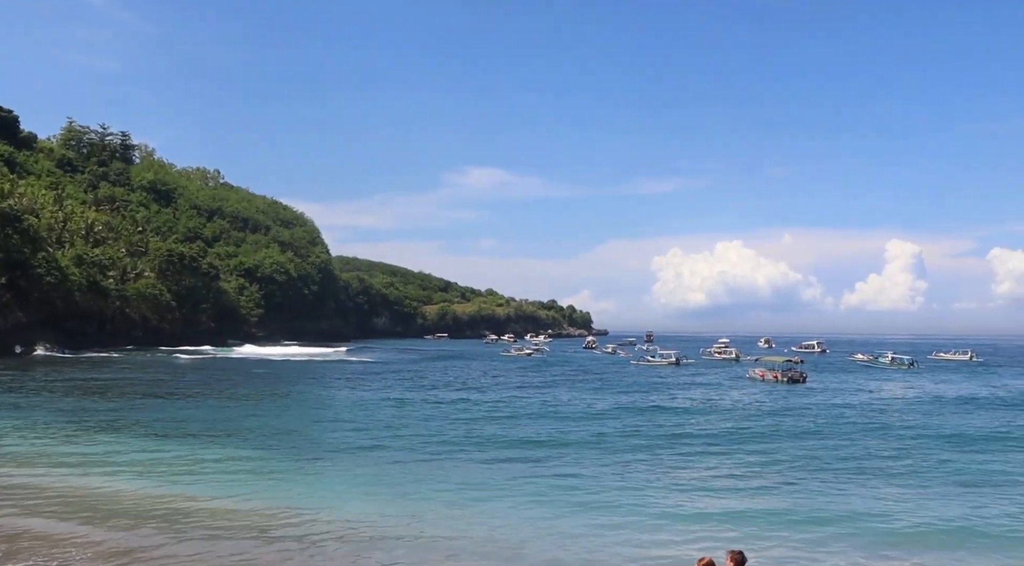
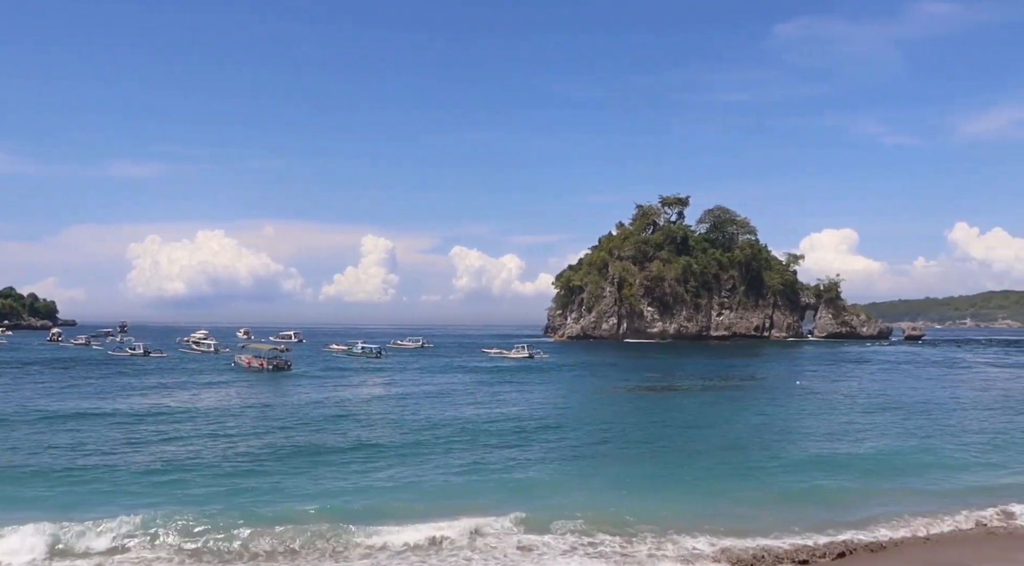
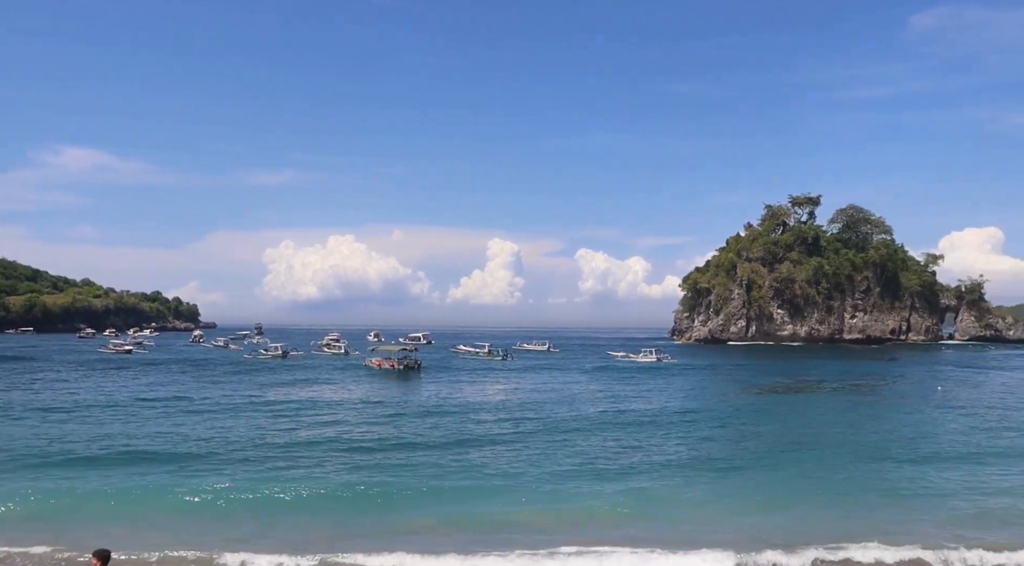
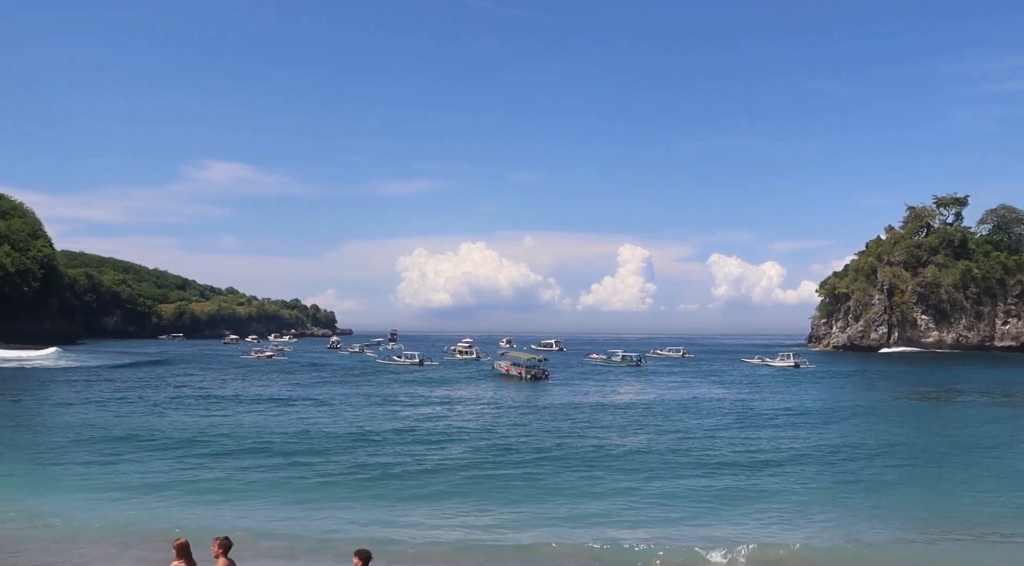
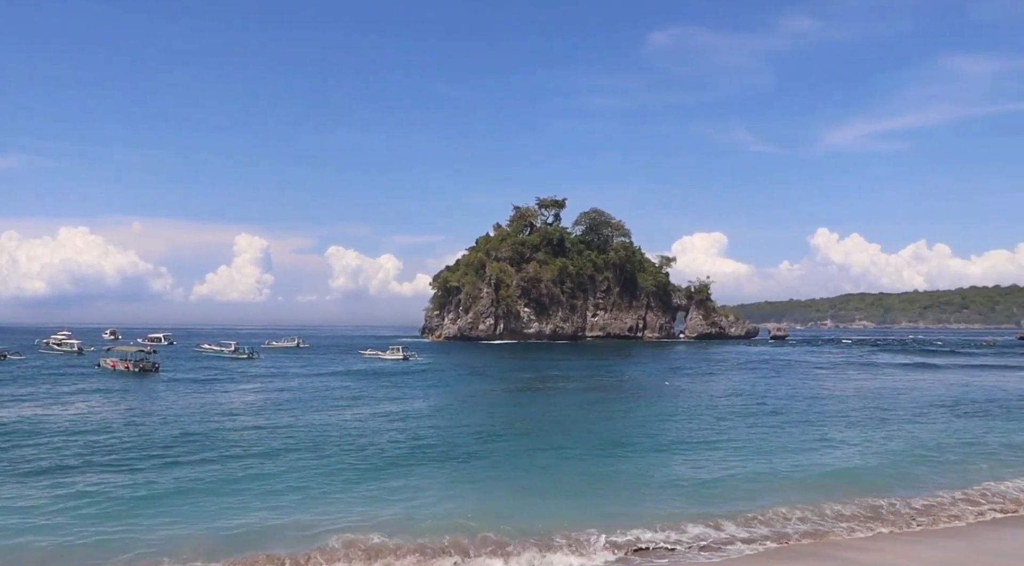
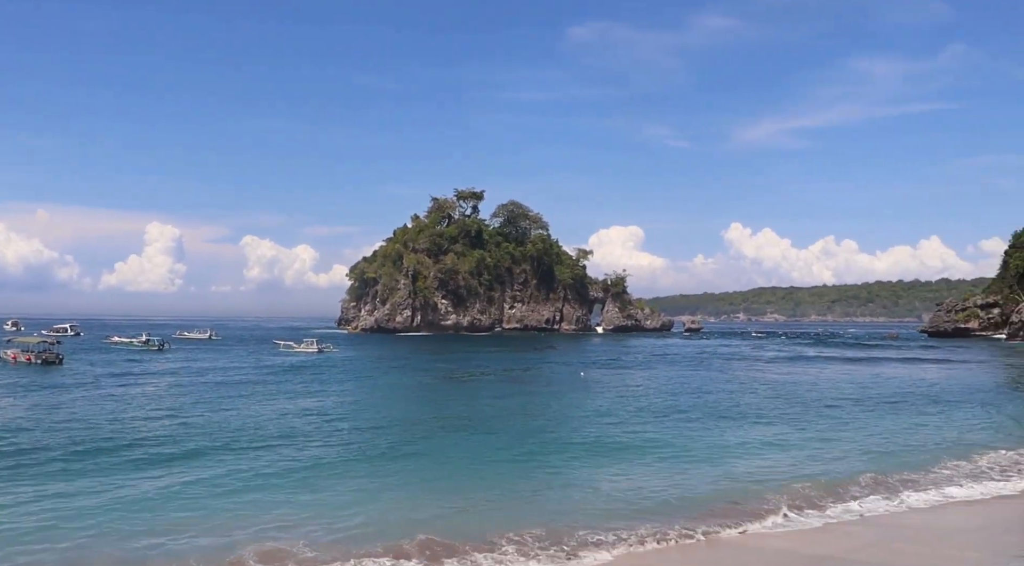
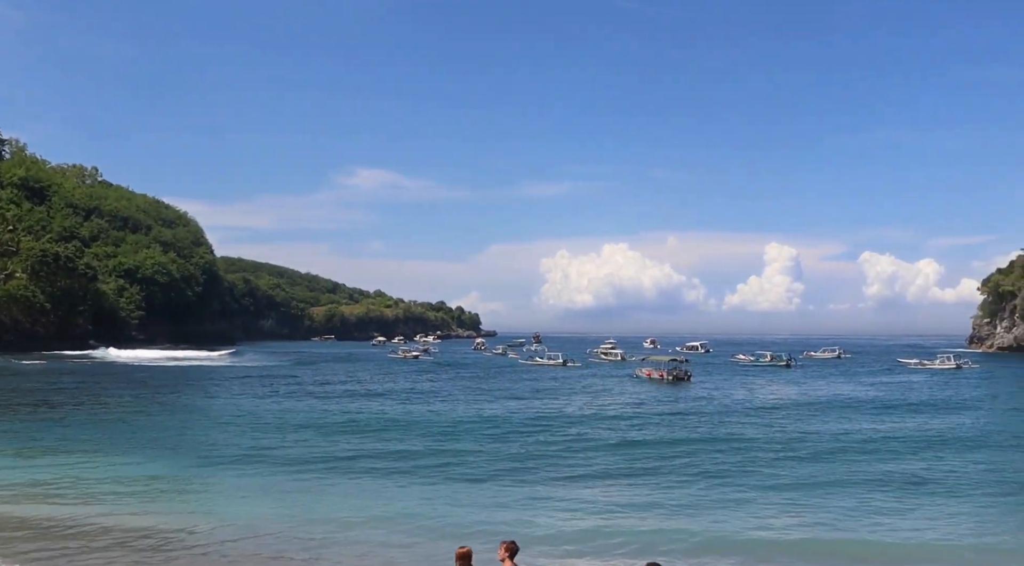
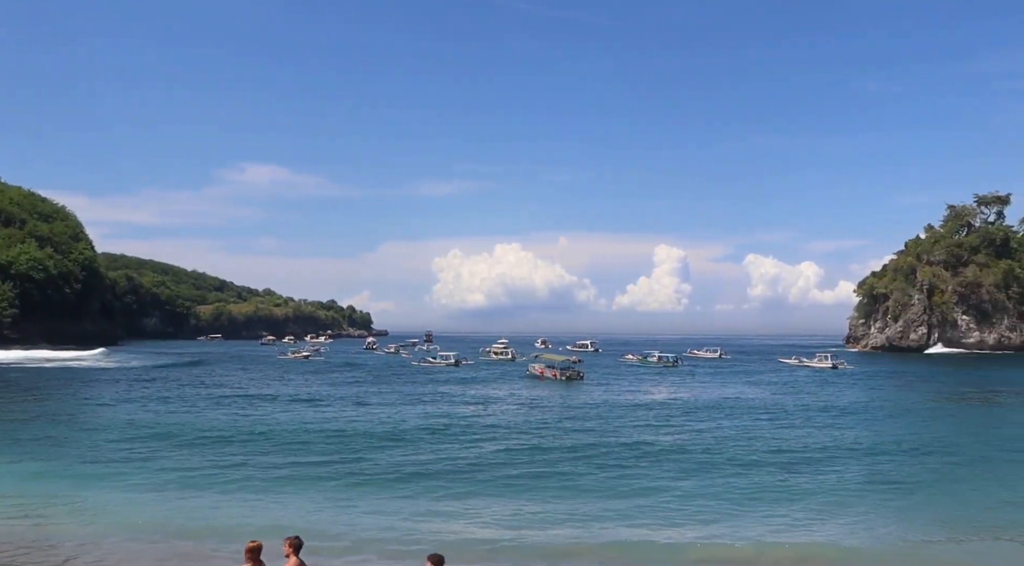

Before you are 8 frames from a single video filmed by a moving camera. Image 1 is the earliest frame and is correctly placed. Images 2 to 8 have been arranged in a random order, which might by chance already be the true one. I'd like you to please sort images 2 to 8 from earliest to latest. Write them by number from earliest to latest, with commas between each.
7, 8, 4, 3, 2, 5, 6
